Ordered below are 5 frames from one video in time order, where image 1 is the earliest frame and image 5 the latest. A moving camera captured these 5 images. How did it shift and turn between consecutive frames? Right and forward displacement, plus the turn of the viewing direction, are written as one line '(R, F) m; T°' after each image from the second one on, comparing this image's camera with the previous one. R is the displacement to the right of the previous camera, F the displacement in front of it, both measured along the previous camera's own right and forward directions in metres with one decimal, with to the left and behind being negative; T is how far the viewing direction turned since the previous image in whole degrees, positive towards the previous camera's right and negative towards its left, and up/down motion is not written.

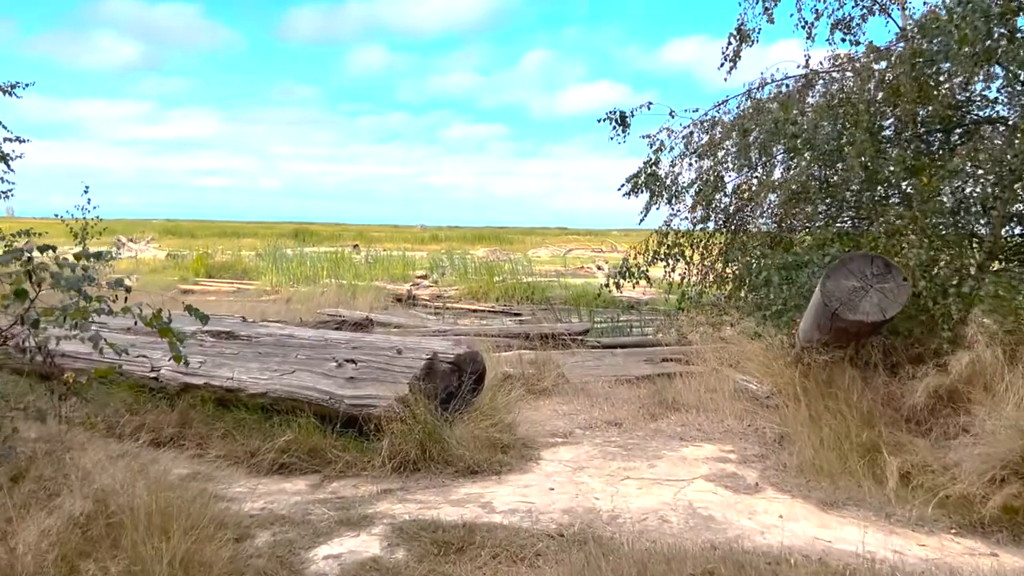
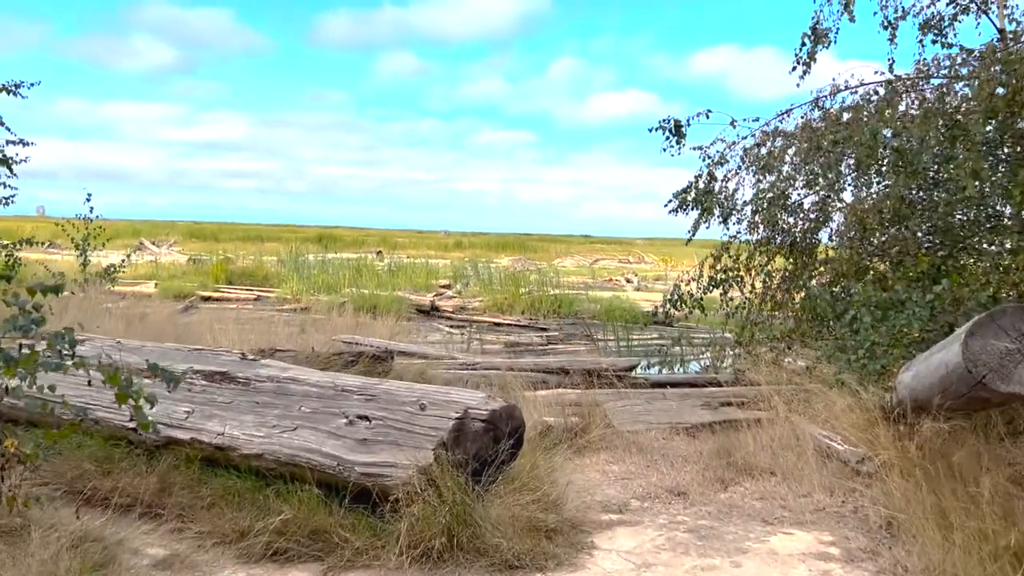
(-0.1, +0.7) m; -2°
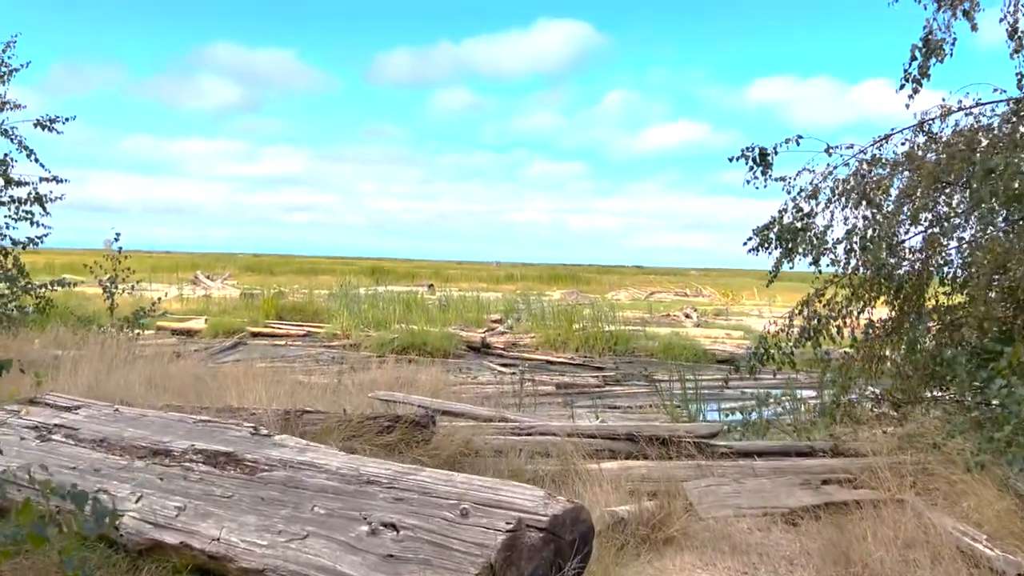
(-0.1, +0.8) m; -4°
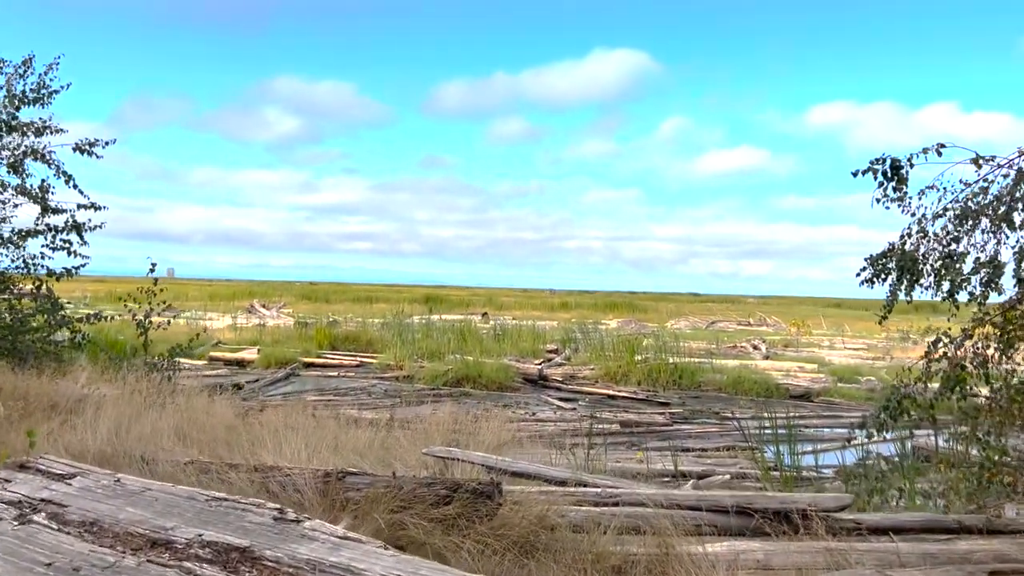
(-0.1, +0.8) m; -4°
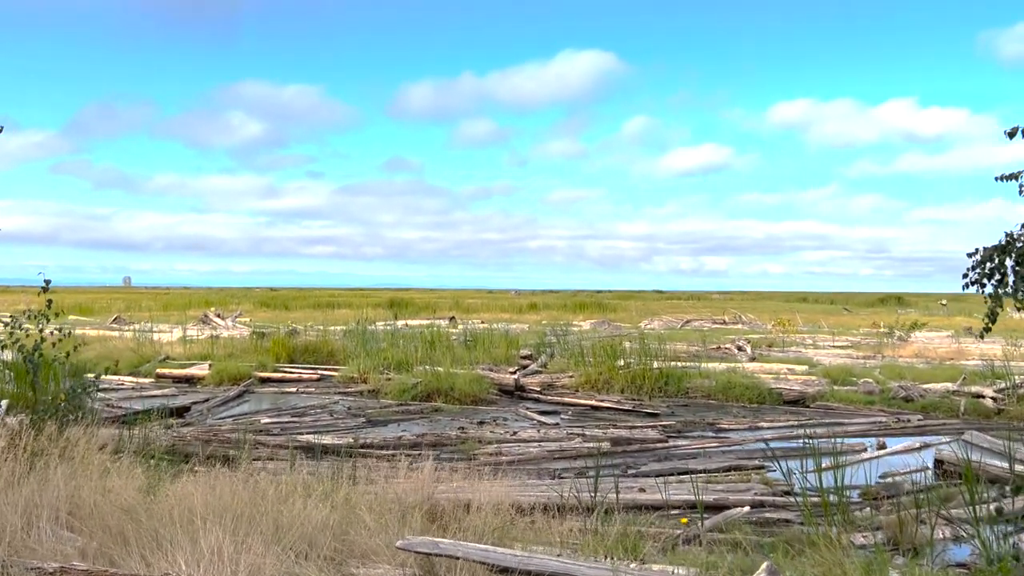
(-0.2, +1.4) m; +3°
